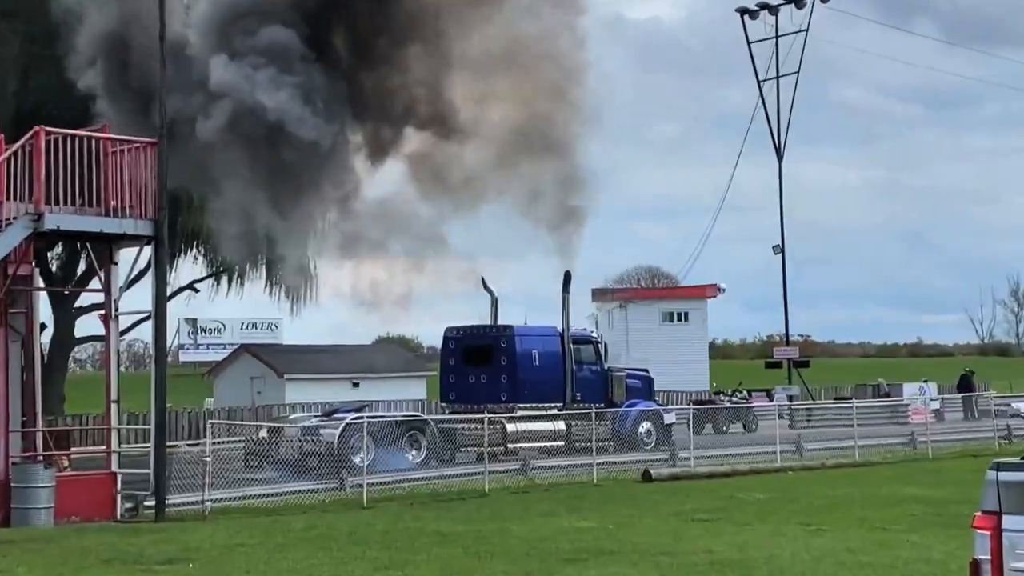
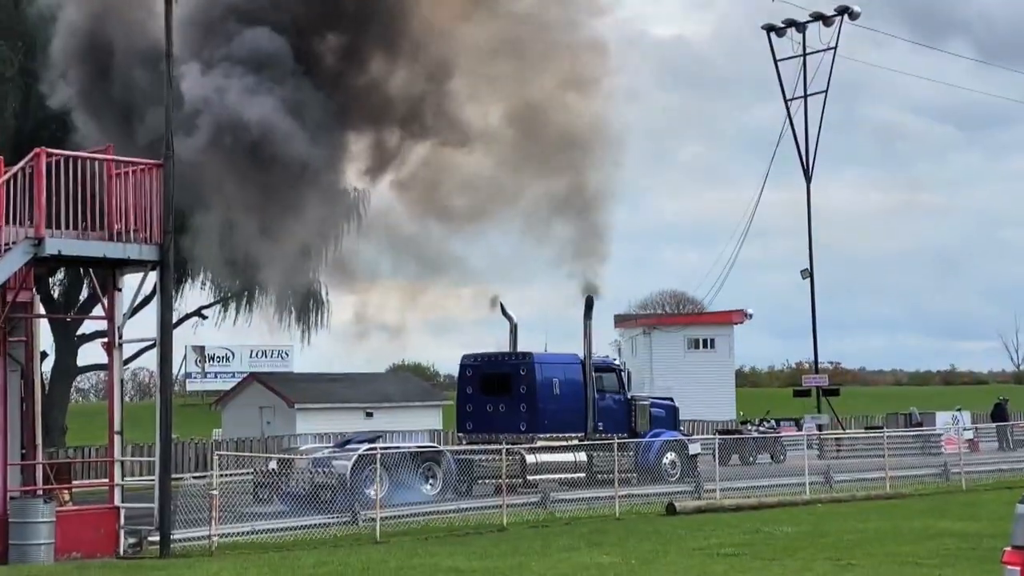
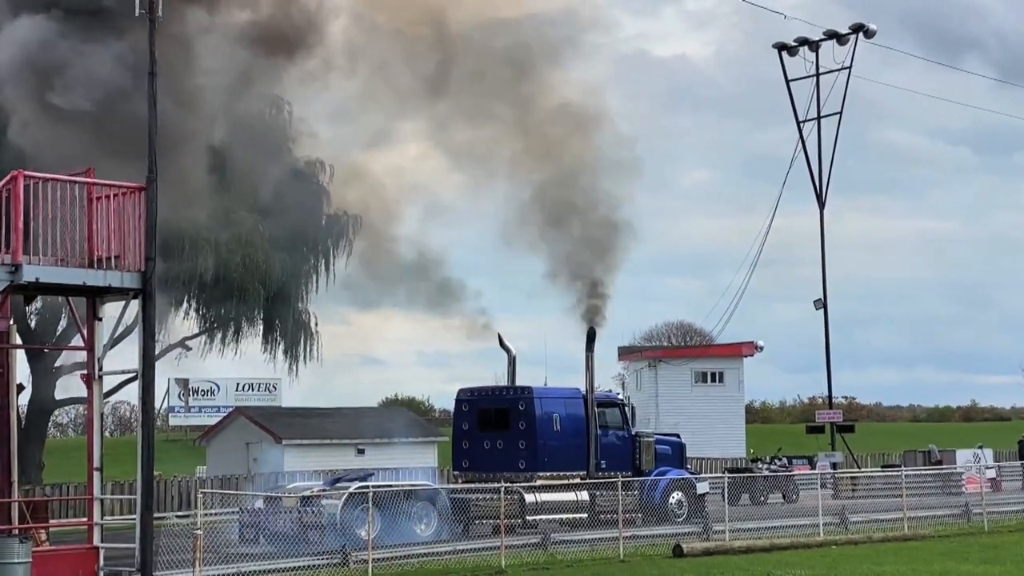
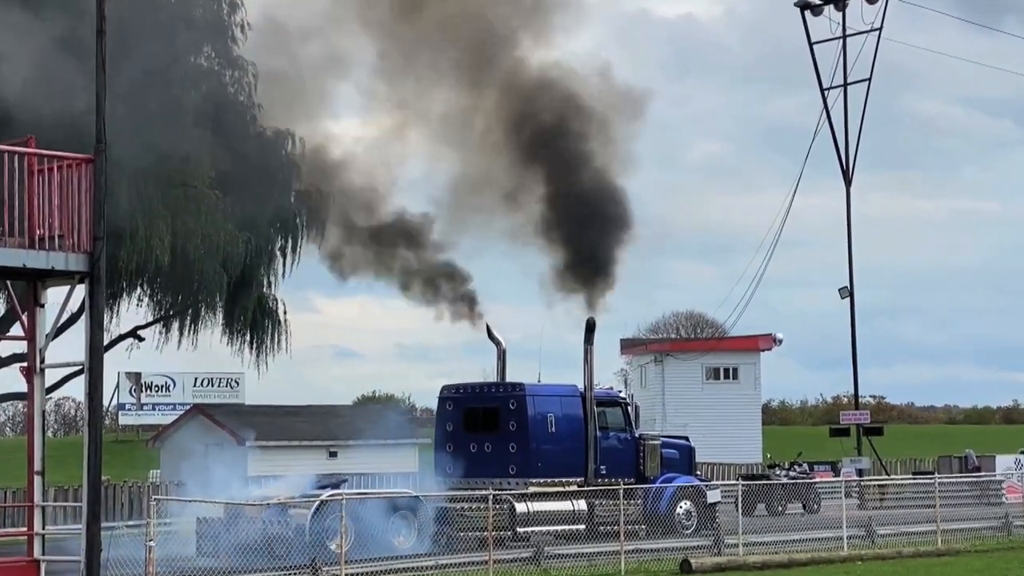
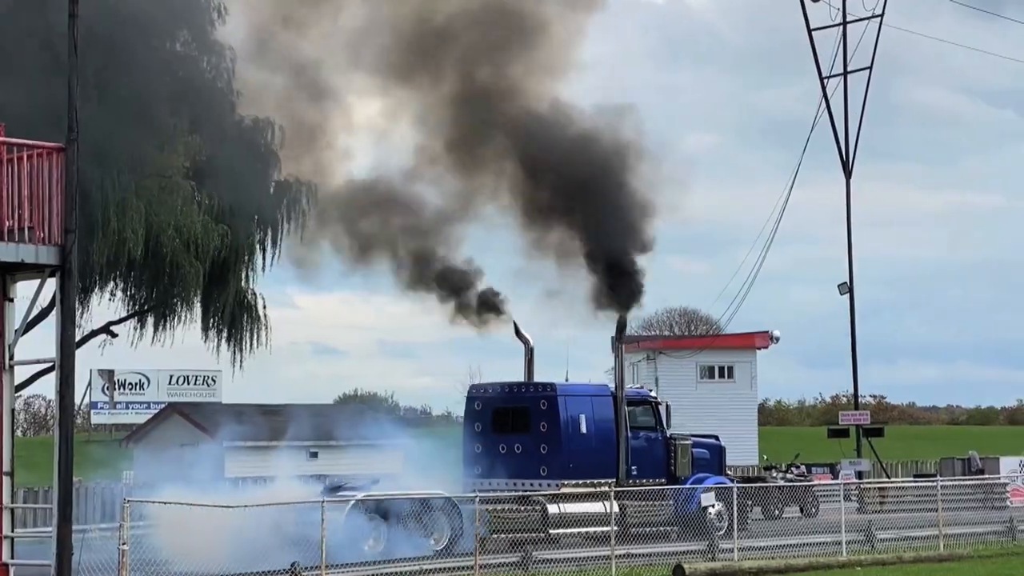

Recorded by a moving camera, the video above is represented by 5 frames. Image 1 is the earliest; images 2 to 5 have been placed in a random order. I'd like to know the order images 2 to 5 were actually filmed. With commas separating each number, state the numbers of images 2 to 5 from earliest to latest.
2, 3, 4, 5
